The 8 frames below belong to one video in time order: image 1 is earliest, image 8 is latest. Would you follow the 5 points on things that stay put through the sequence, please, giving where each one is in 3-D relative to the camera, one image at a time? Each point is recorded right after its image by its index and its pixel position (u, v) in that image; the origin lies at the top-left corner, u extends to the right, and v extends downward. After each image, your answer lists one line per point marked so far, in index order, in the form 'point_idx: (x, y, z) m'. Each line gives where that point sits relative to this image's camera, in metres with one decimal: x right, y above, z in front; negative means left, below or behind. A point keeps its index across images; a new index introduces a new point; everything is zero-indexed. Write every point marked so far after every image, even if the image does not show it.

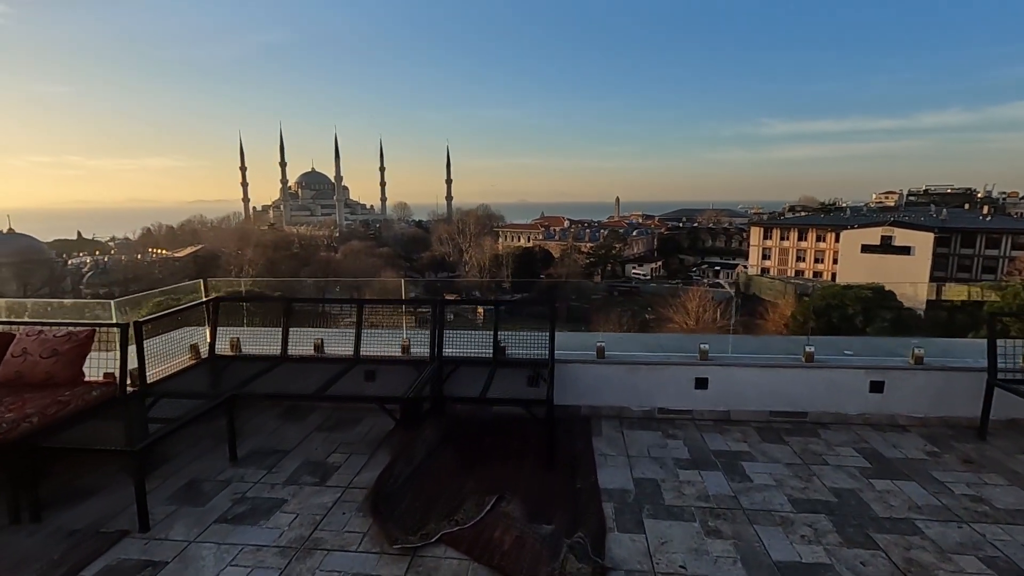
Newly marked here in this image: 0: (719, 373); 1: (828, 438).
0: (+1.2, -0.5, +3.0) m
1: (+1.6, -0.8, +2.7) m
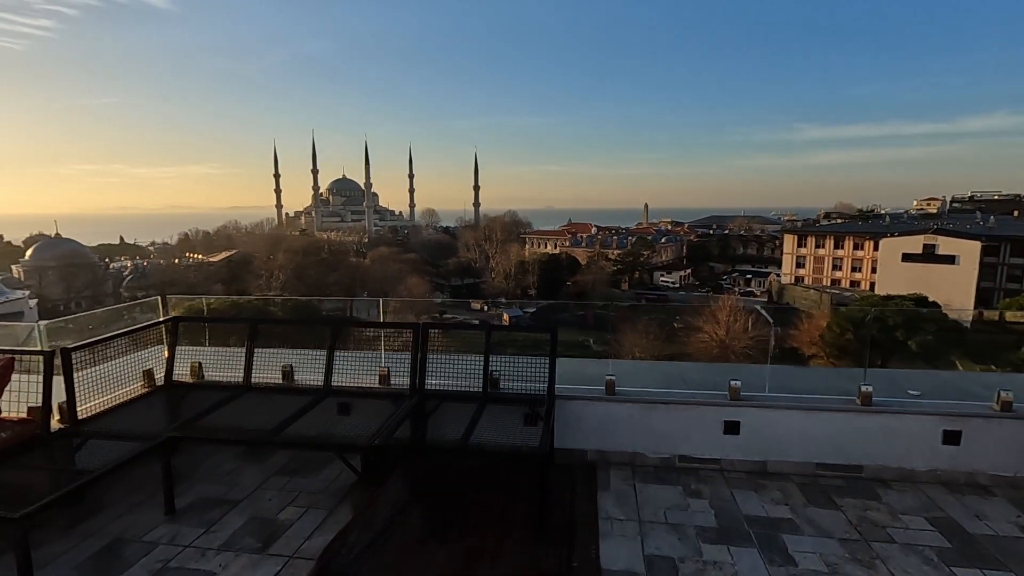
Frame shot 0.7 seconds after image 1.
0: (+1.1, -0.6, +2.5) m
1: (+1.6, -0.9, +2.2) m
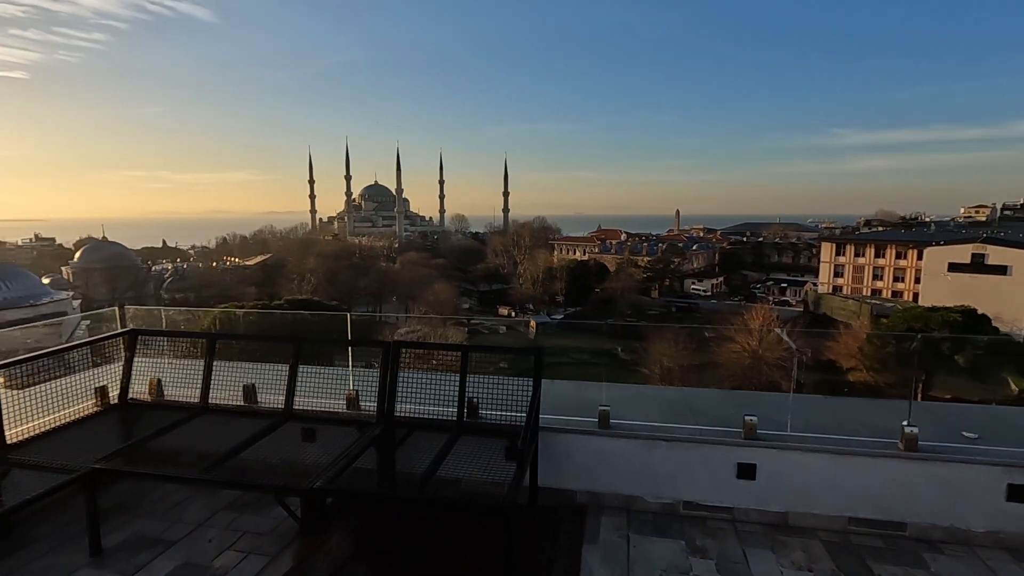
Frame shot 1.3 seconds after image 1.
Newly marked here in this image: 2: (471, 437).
0: (+1.0, -0.7, +2.1) m
1: (+1.5, -1.0, +1.8) m
2: (-0.2, -0.6, +2.2) m
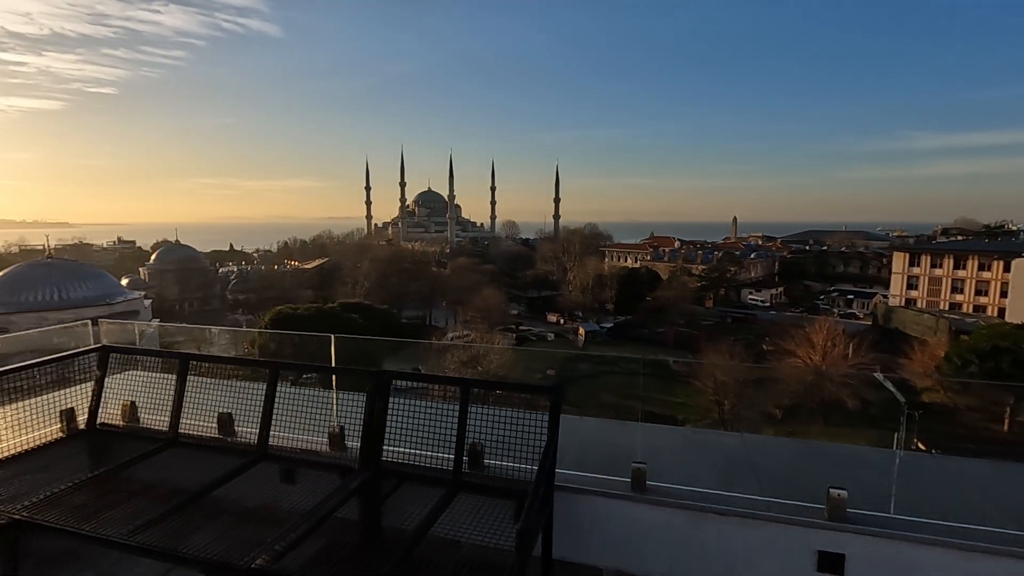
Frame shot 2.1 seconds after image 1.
0: (+1.1, -0.8, +1.6) m
1: (+1.4, -1.0, +1.2) m
2: (-0.1, -0.7, +1.8) m
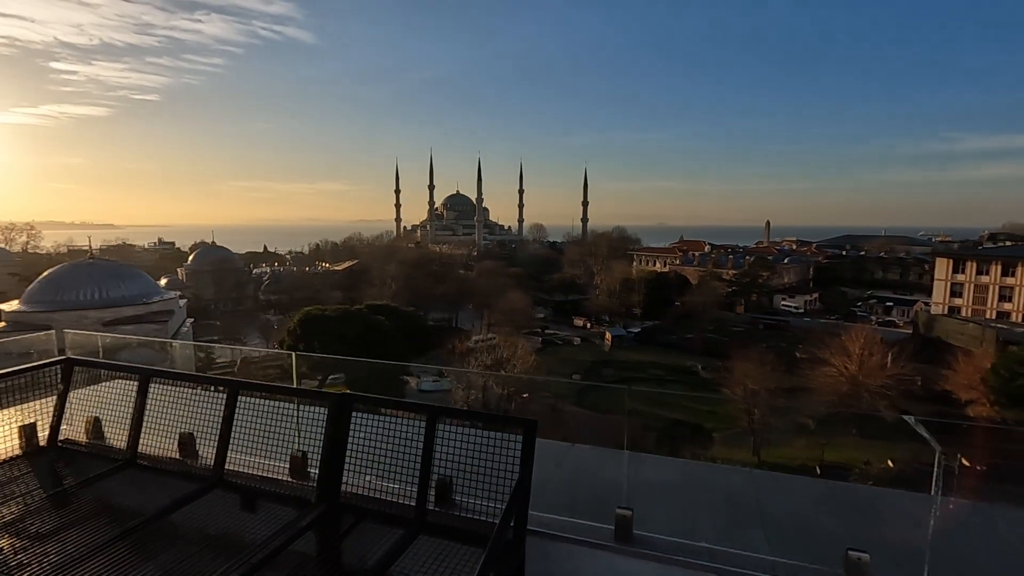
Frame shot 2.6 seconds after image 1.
0: (+1.0, -0.8, +1.4) m
1: (+1.3, -1.1, +1.0) m
2: (-0.2, -0.7, +1.6) m
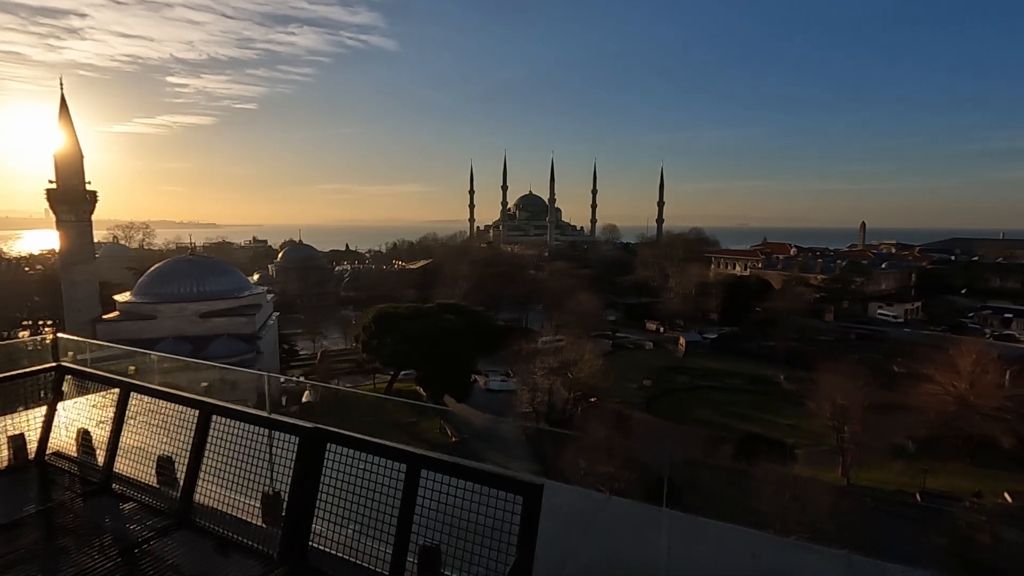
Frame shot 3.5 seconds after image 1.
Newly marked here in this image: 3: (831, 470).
0: (+0.9, -0.9, +0.8) m
1: (+1.2, -1.2, +0.4) m
2: (-0.2, -0.8, +1.2) m
3: (+6.6, -3.7, +11.0) m
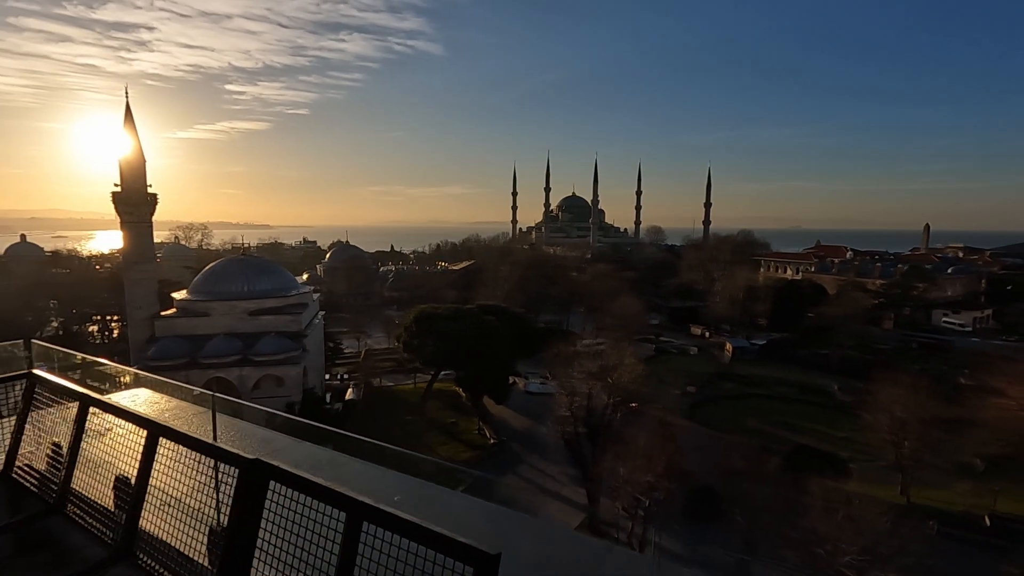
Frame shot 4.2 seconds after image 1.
0: (+0.8, -0.9, +0.5) m
1: (+1.0, -1.2, +0.1) m
2: (-0.3, -0.8, +1.0) m
3: (+7.2, -3.8, +10.2) m
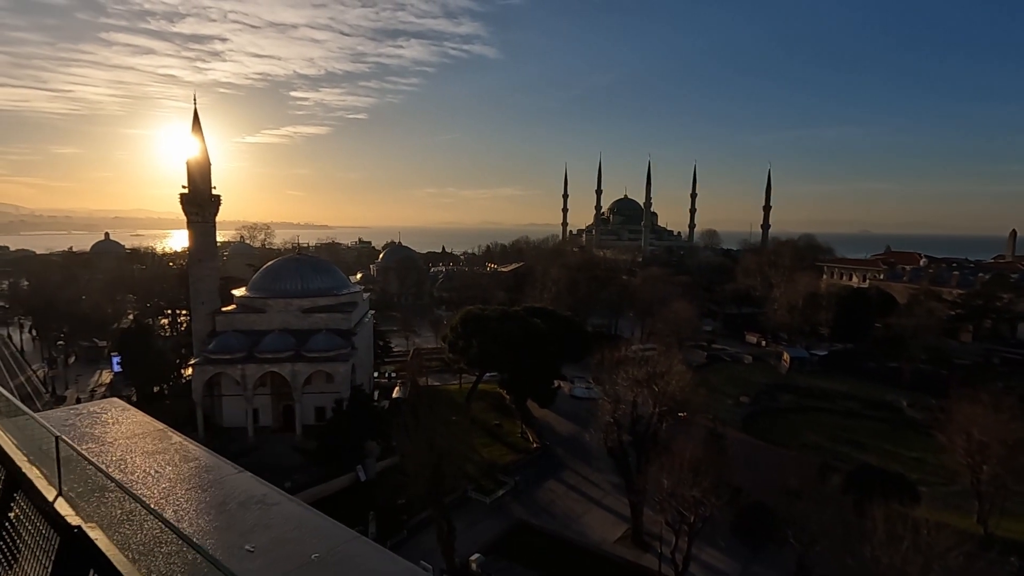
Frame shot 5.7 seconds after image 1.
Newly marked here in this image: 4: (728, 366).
0: (+0.5, -1.0, +0.1) m
1: (+0.7, -1.3, -0.3) m
2: (-0.5, -0.8, +0.7) m
3: (+7.8, -4.0, +9.2) m
4: (+7.6, -2.9, +19.3) m
